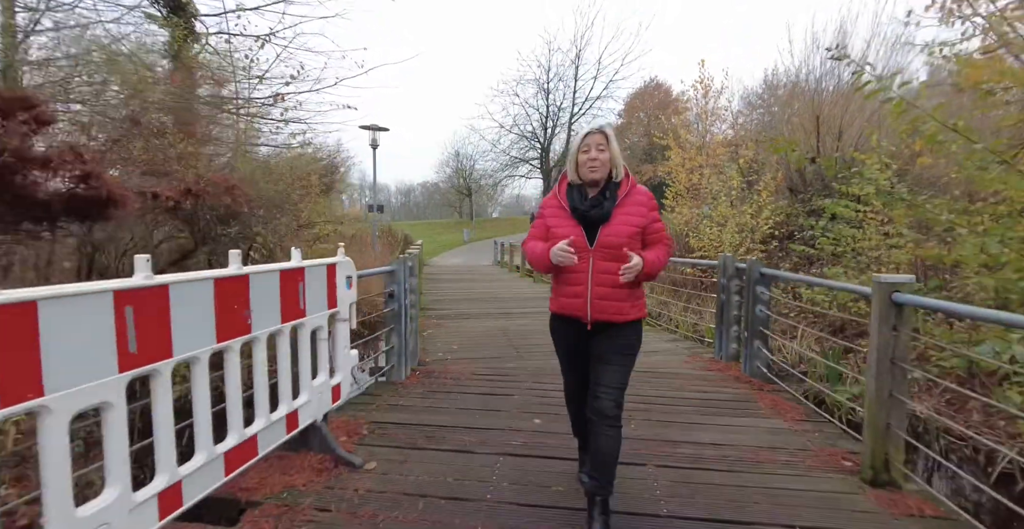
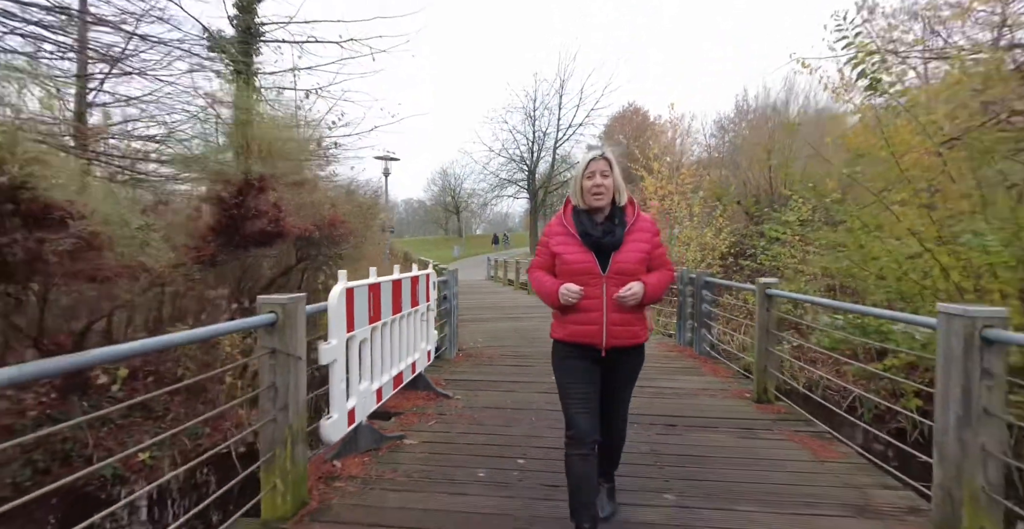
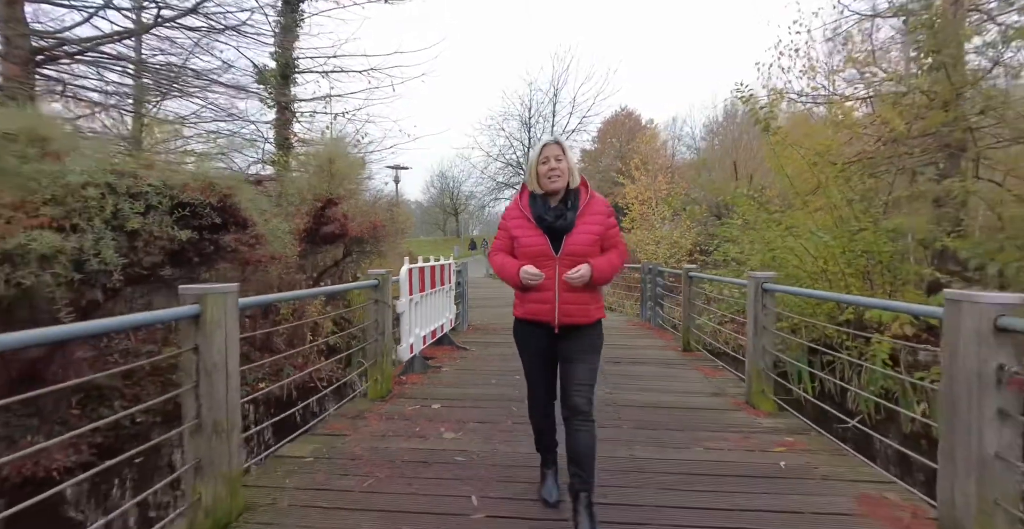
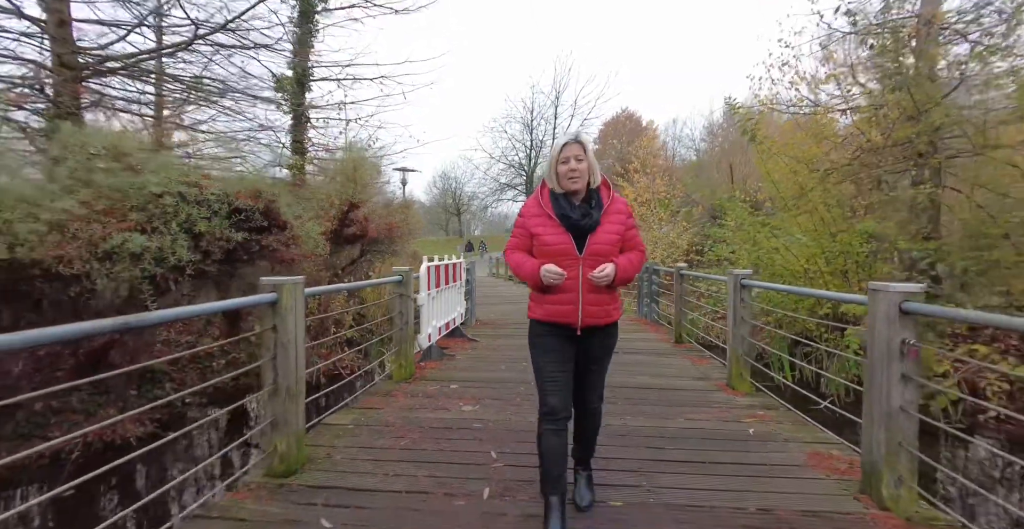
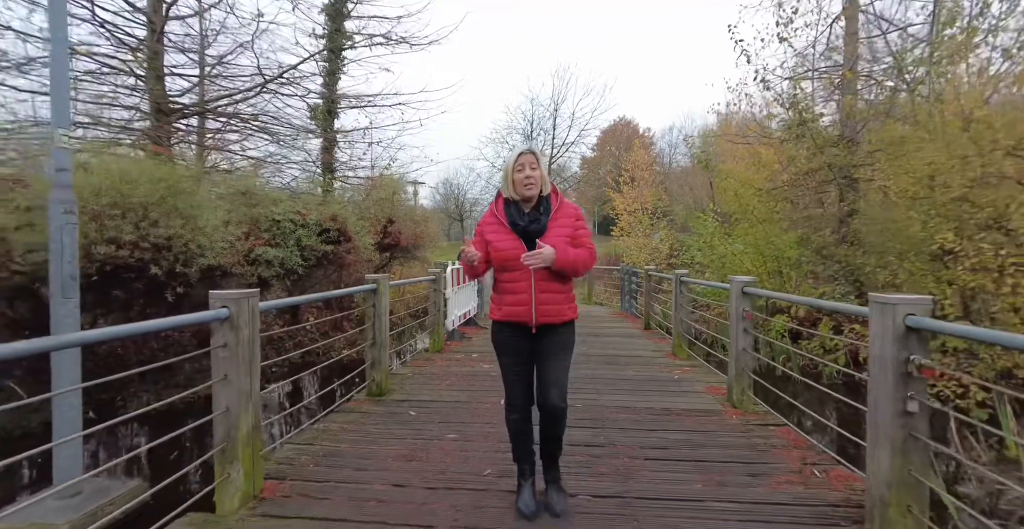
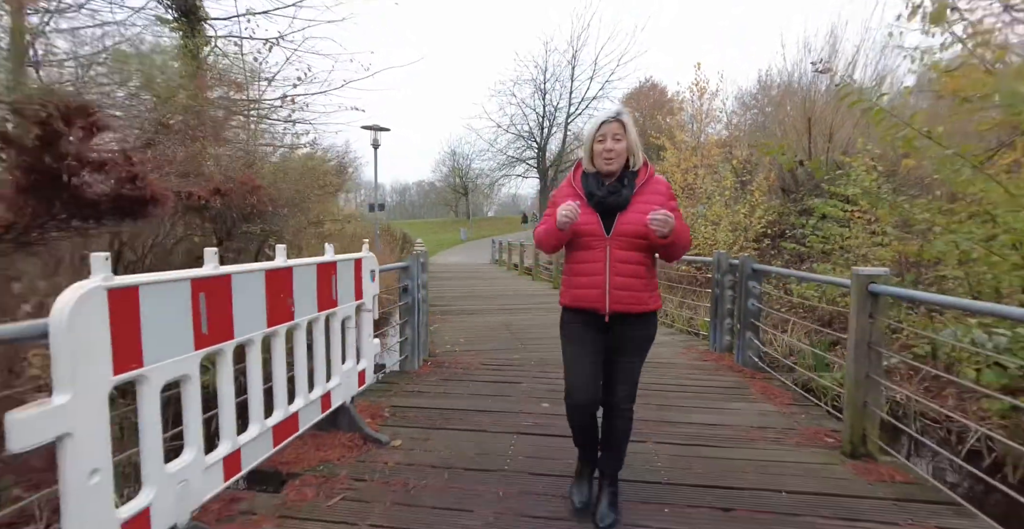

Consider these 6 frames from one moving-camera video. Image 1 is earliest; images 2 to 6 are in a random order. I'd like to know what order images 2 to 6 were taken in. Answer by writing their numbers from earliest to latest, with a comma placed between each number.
6, 2, 3, 4, 5
